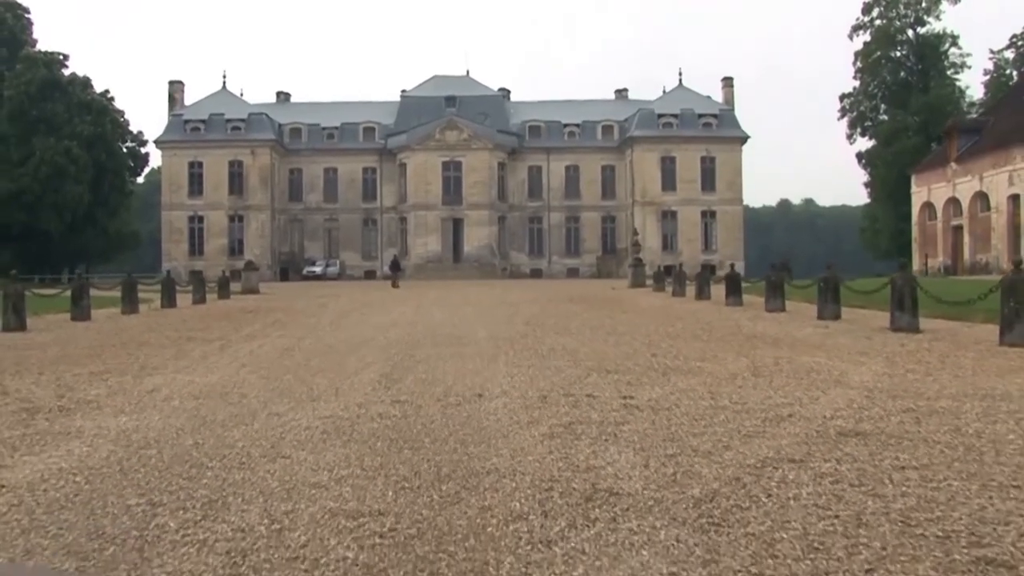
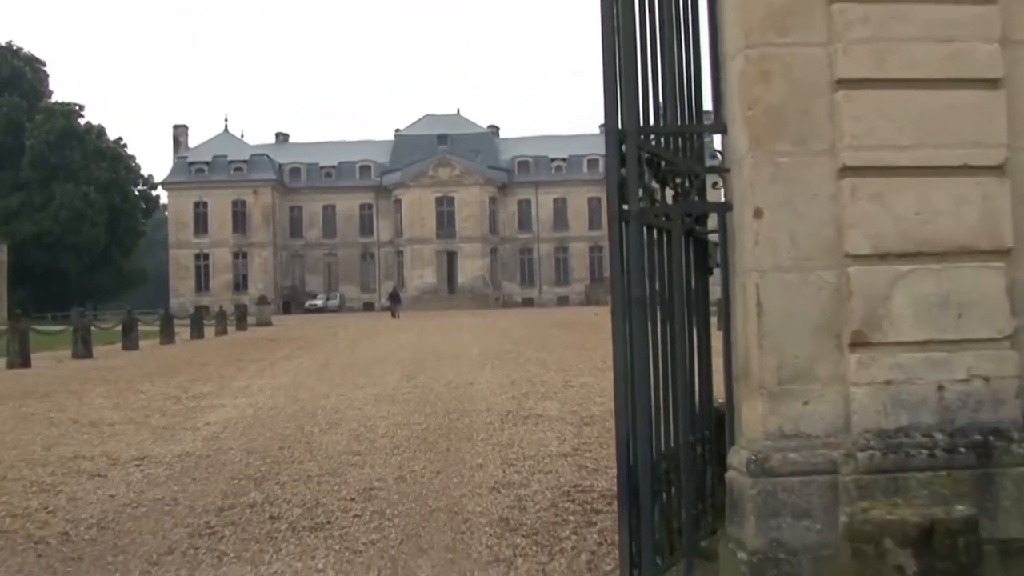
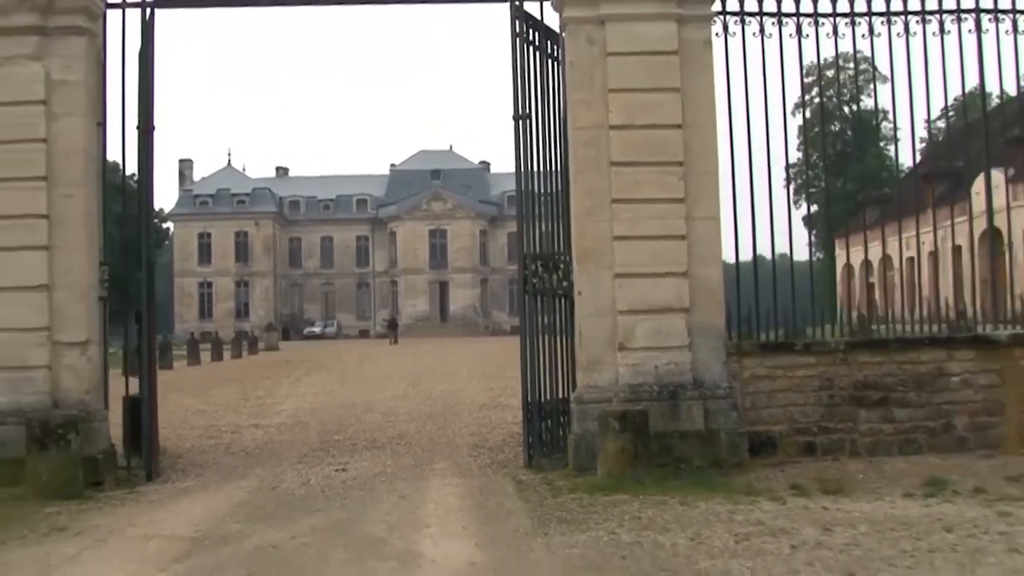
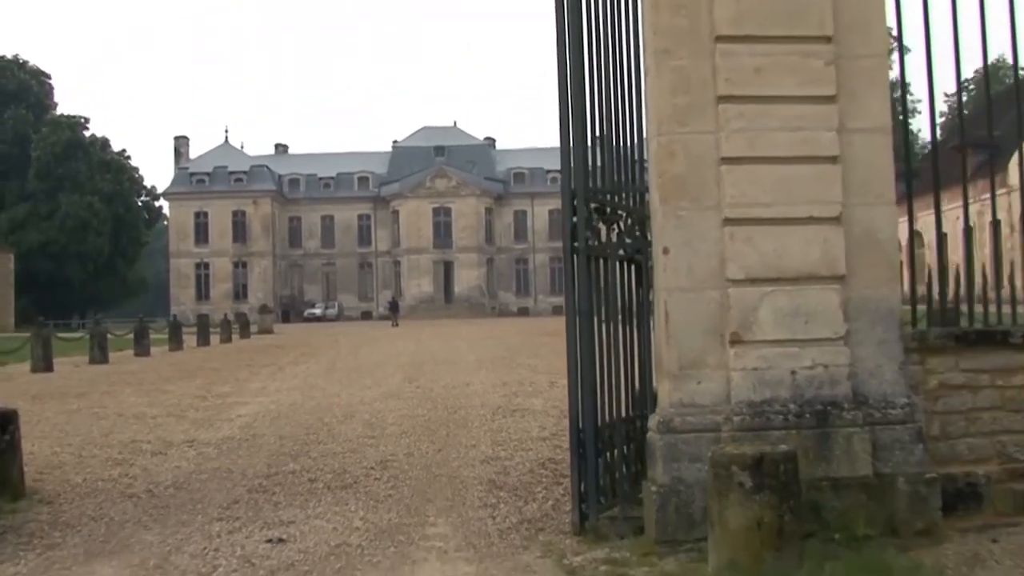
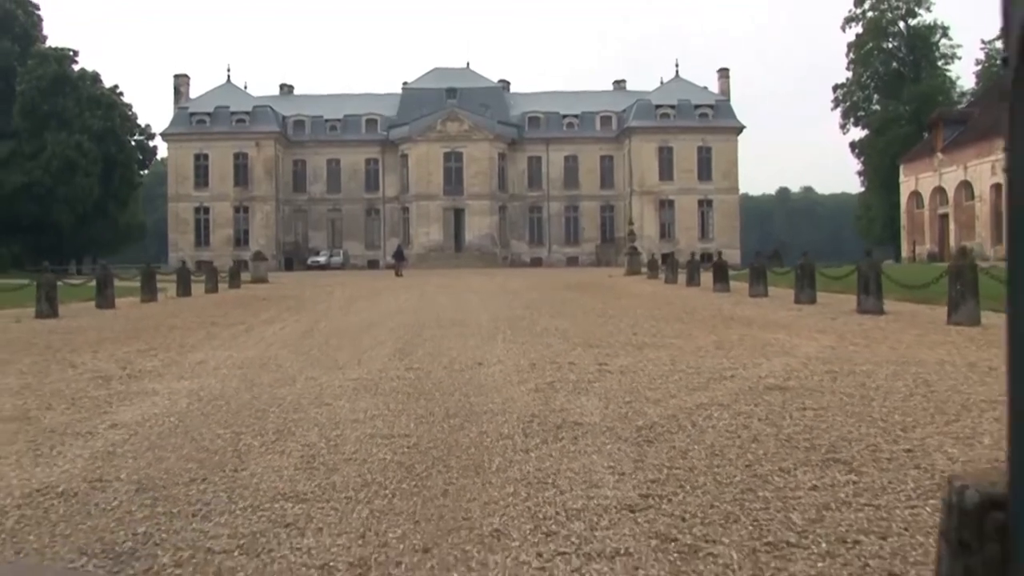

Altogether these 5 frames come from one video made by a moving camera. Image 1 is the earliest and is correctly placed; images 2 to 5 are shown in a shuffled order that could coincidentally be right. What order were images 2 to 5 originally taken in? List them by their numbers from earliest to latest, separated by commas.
5, 2, 4, 3
